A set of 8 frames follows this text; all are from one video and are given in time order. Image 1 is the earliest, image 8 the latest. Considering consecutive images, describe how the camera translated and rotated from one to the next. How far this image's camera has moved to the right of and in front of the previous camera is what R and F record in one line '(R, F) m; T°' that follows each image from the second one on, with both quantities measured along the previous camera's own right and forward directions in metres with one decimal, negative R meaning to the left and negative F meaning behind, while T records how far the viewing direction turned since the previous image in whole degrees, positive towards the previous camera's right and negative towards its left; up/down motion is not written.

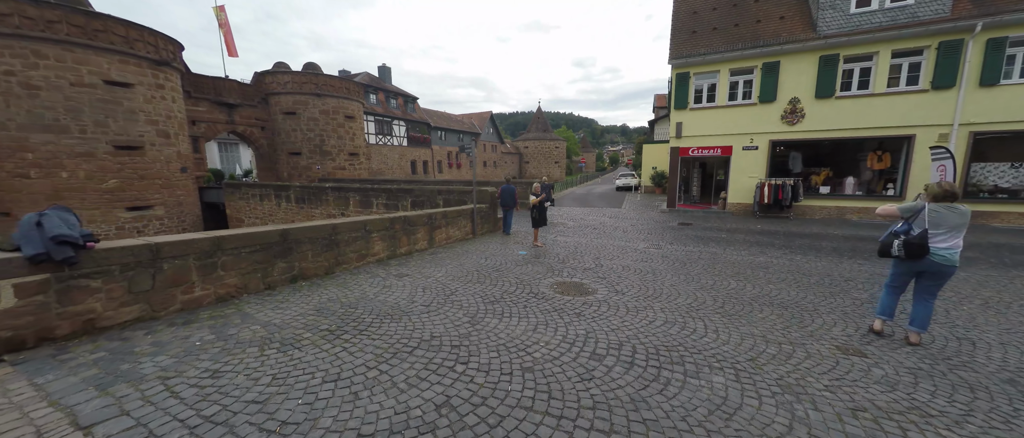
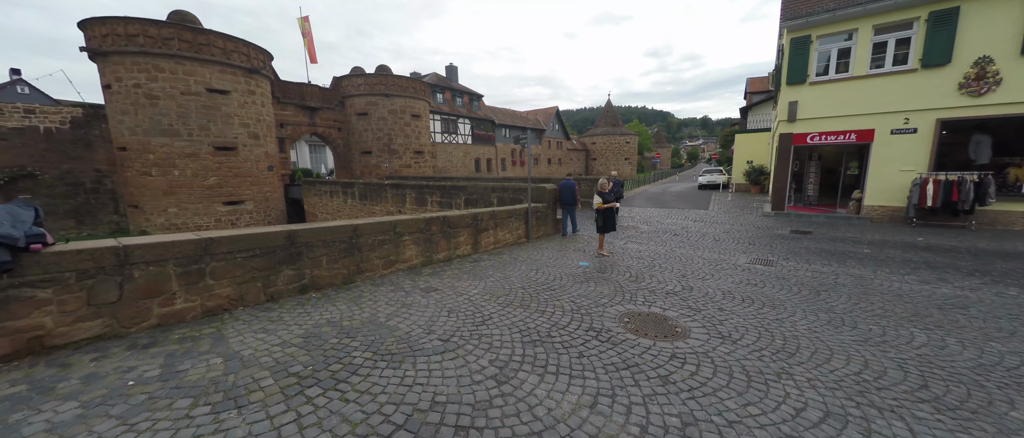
(+0.1, +1.1) m; -11°
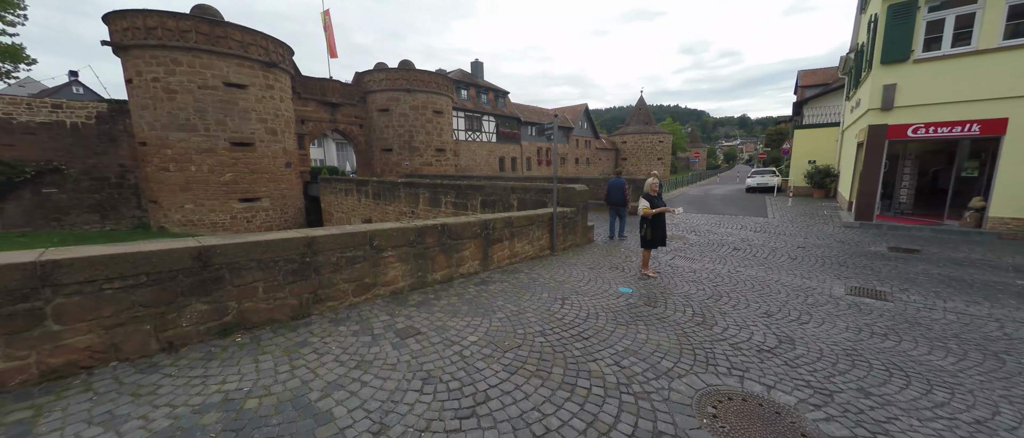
(+0.1, +1.2) m; -4°
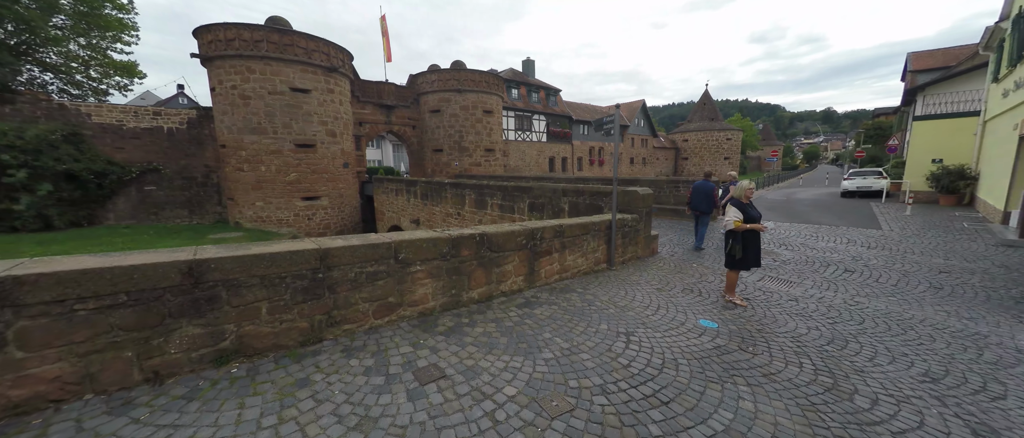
(0.0, +0.6) m; -8°
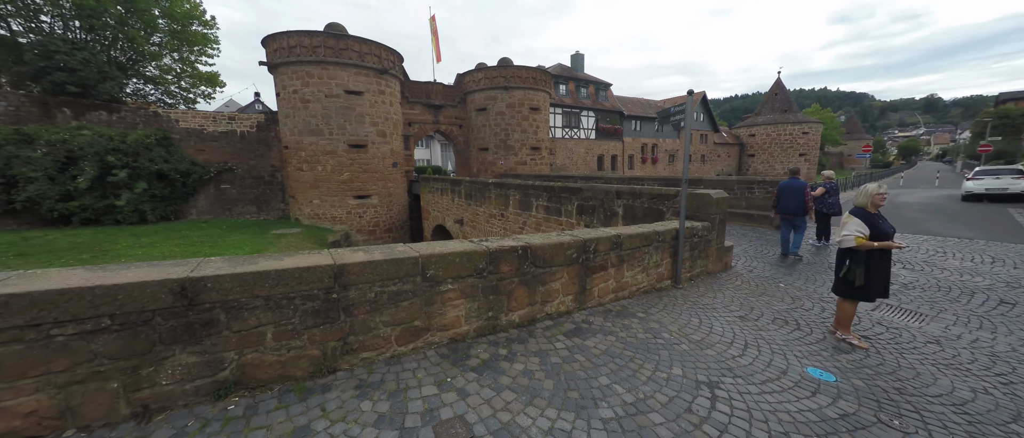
(0.0, +0.5) m; -8°
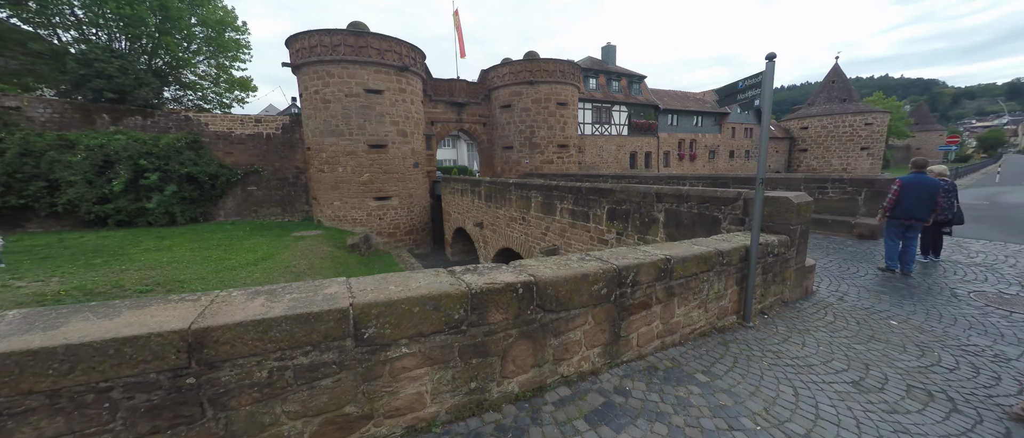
(+0.2, +0.9) m; -5°
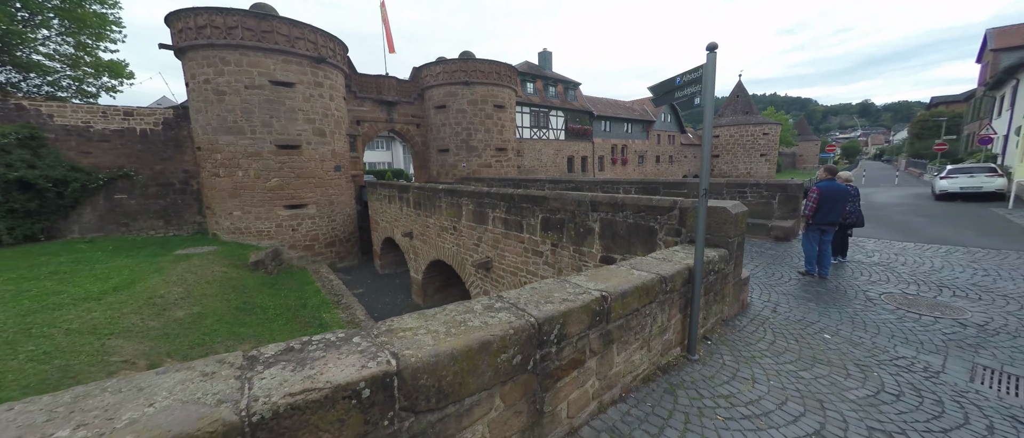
(+0.3, +0.7) m; +9°
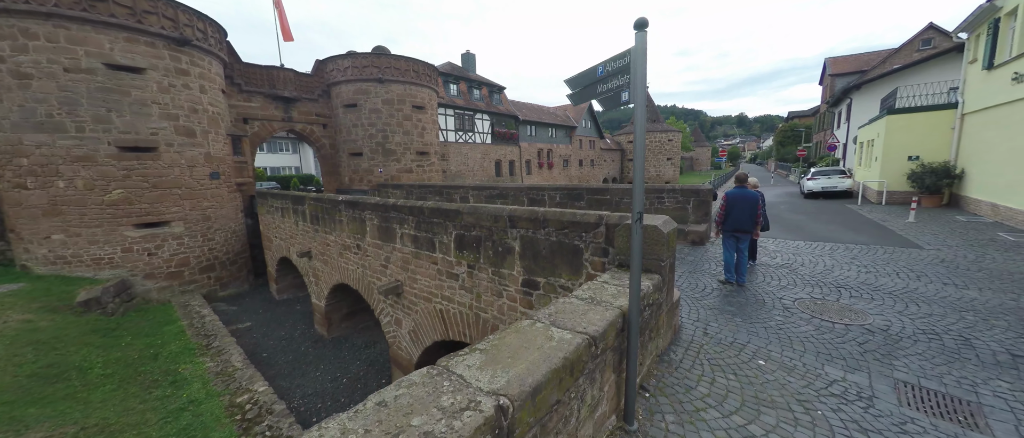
(+0.3, +0.8) m; +11°
